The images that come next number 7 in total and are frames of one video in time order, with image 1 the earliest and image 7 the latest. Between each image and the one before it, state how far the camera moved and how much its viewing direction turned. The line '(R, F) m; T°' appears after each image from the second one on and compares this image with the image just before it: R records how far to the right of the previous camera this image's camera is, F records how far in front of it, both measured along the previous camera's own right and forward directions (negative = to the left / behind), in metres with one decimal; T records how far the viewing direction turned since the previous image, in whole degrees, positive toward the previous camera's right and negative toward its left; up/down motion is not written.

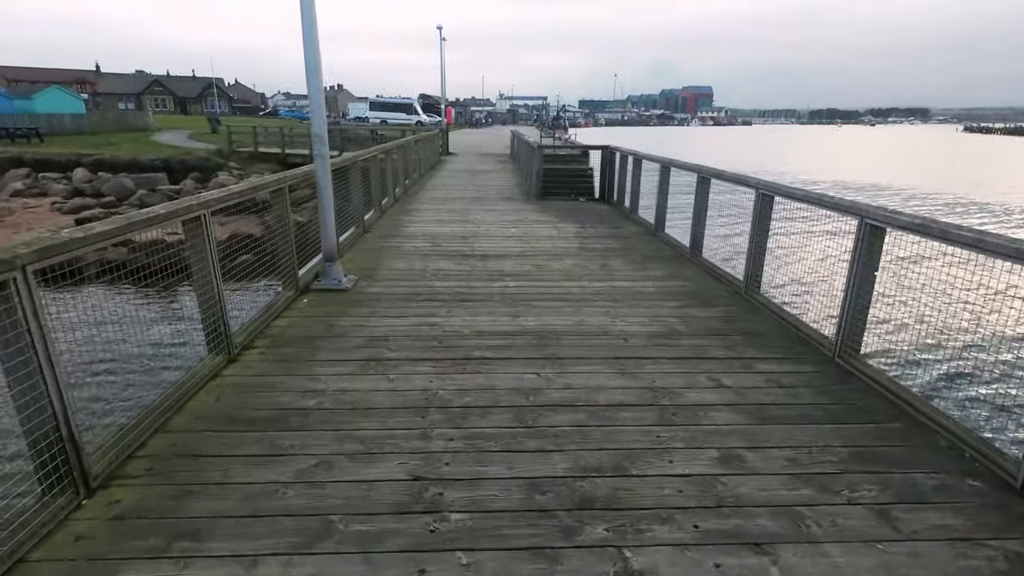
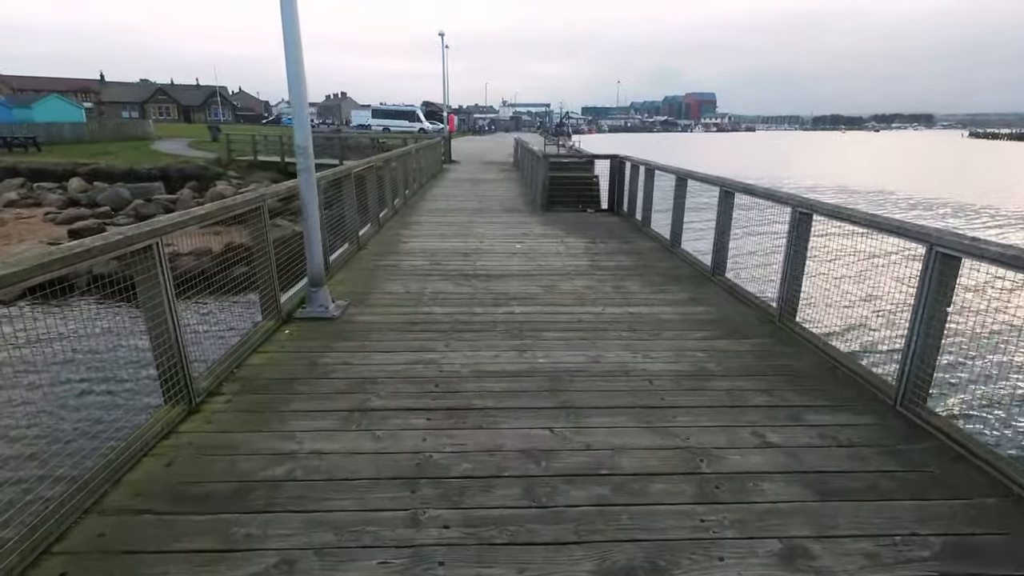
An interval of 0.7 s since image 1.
(0.0, +0.5) m; 0°
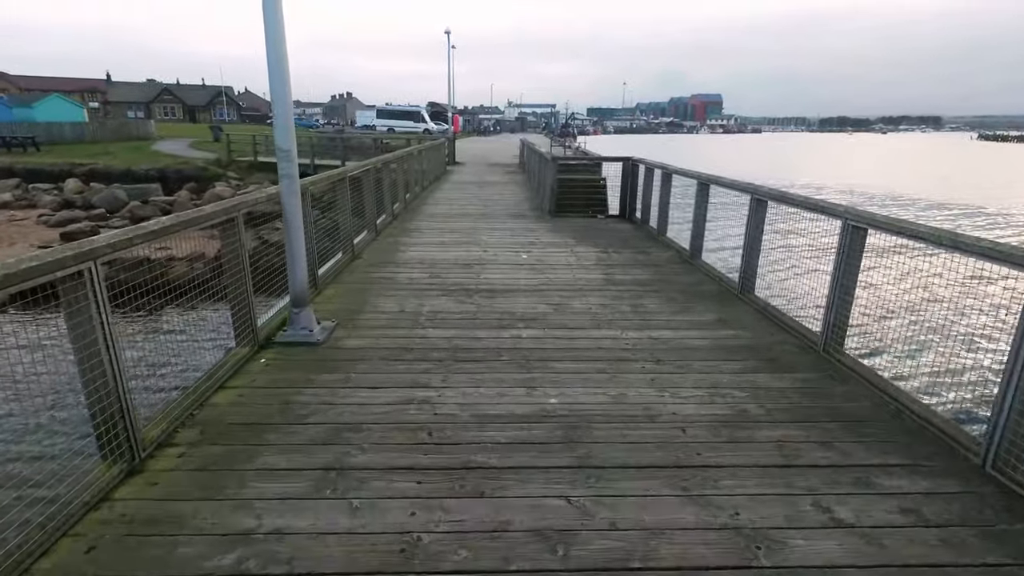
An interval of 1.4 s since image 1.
(0.0, +0.5) m; 0°
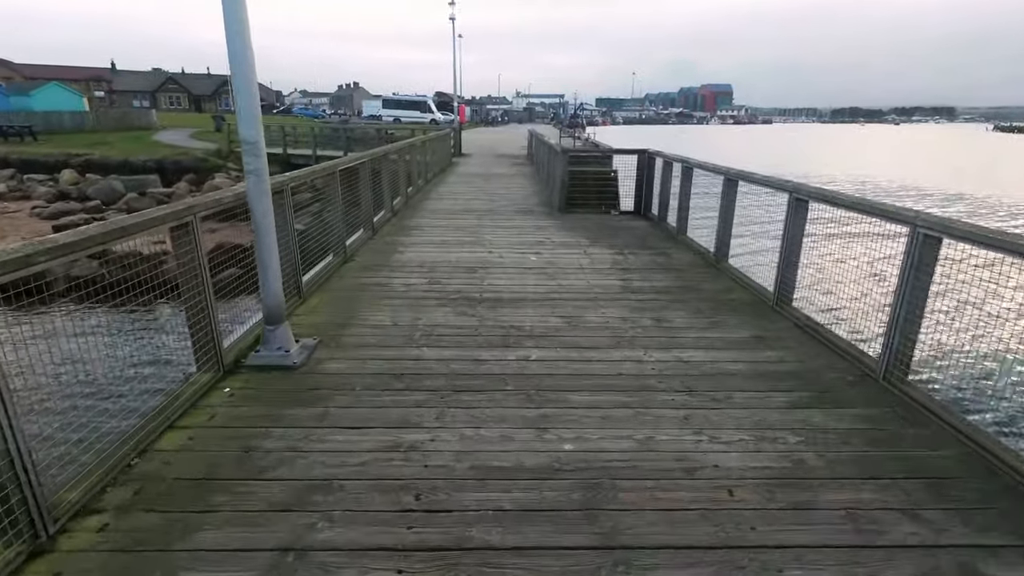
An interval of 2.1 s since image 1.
(0.0, +0.5) m; -1°
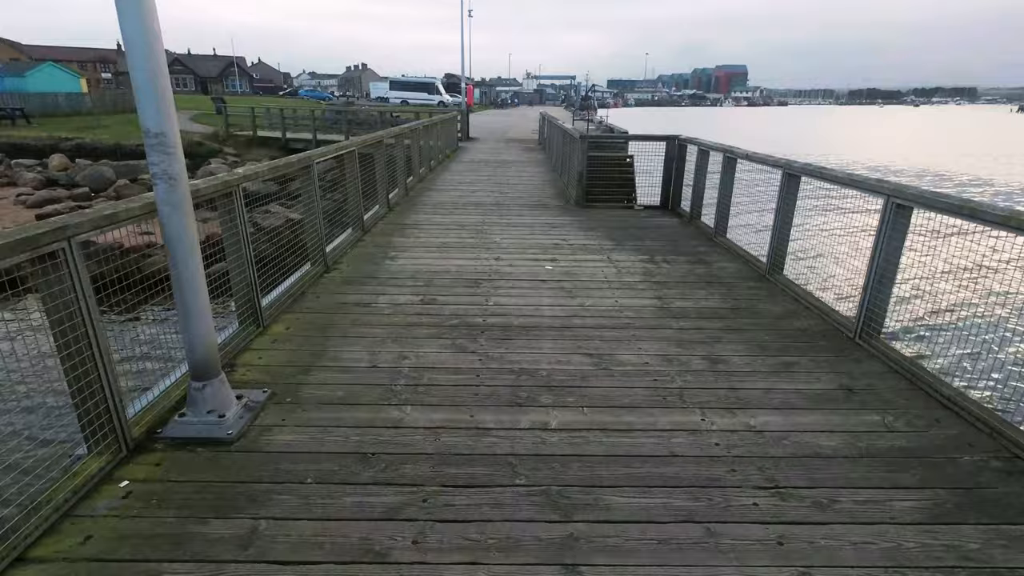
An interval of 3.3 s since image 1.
(0.0, +0.9) m; -1°
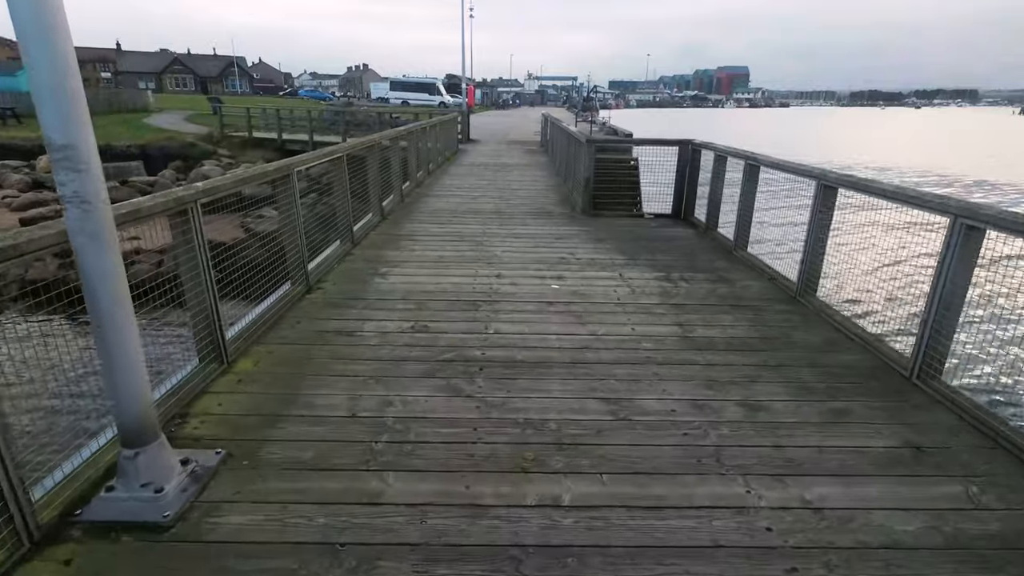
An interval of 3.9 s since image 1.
(0.0, +0.5) m; 0°
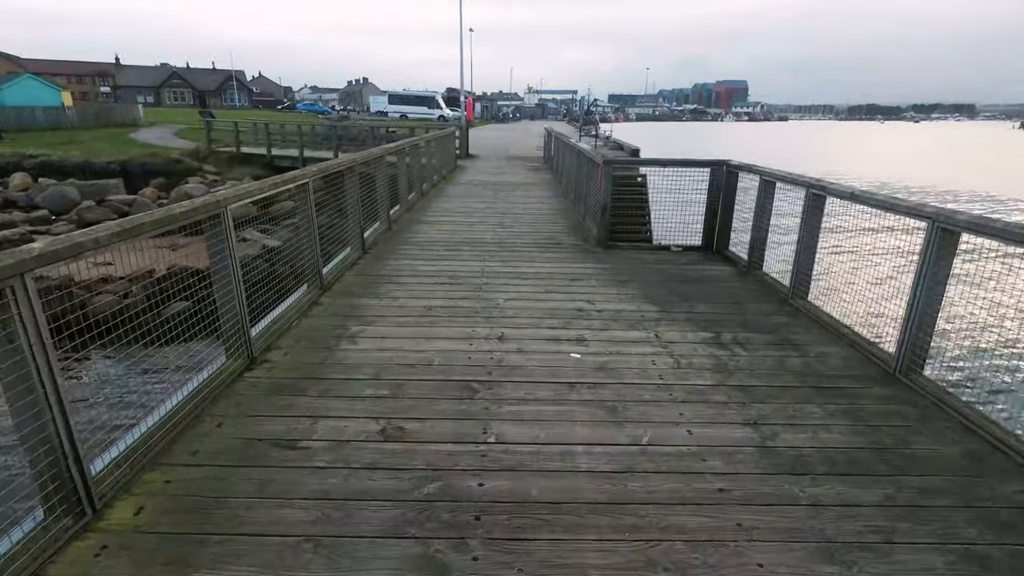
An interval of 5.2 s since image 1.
(0.0, +1.0) m; 0°
